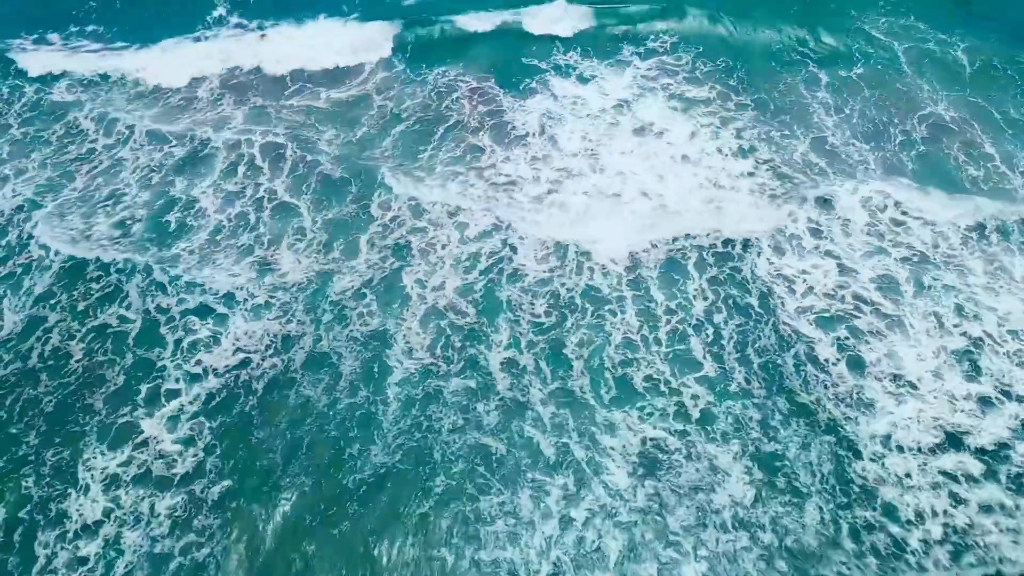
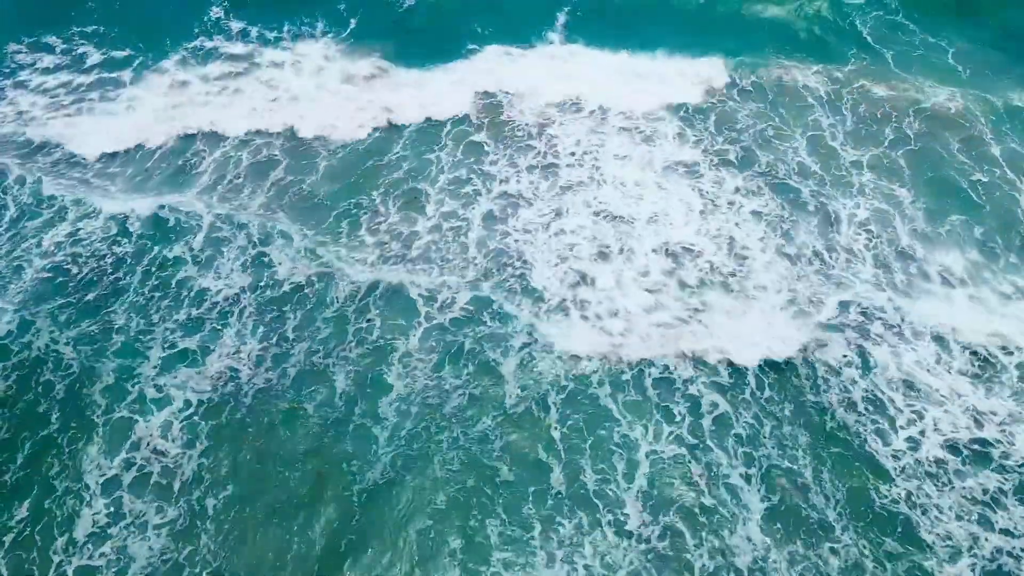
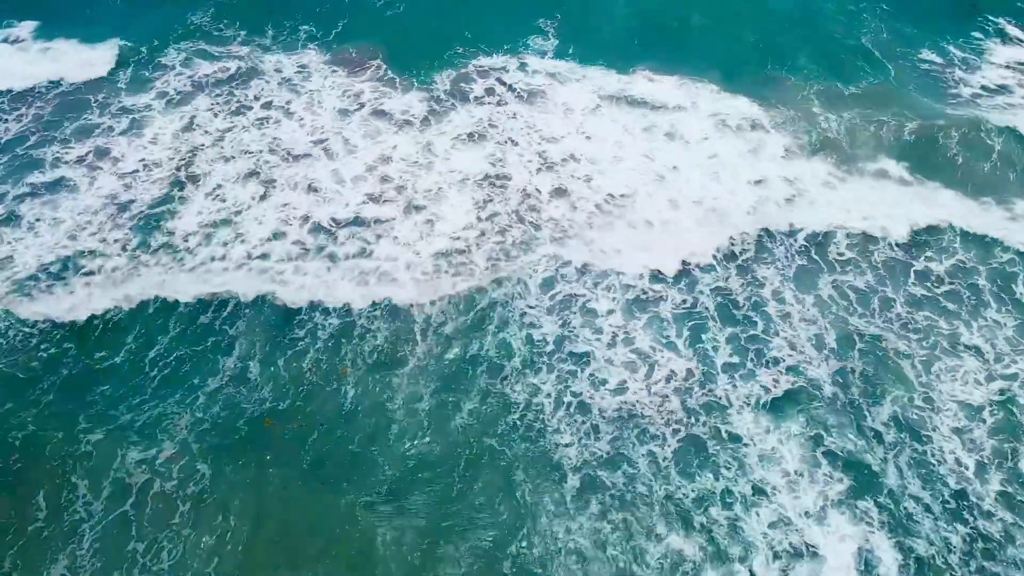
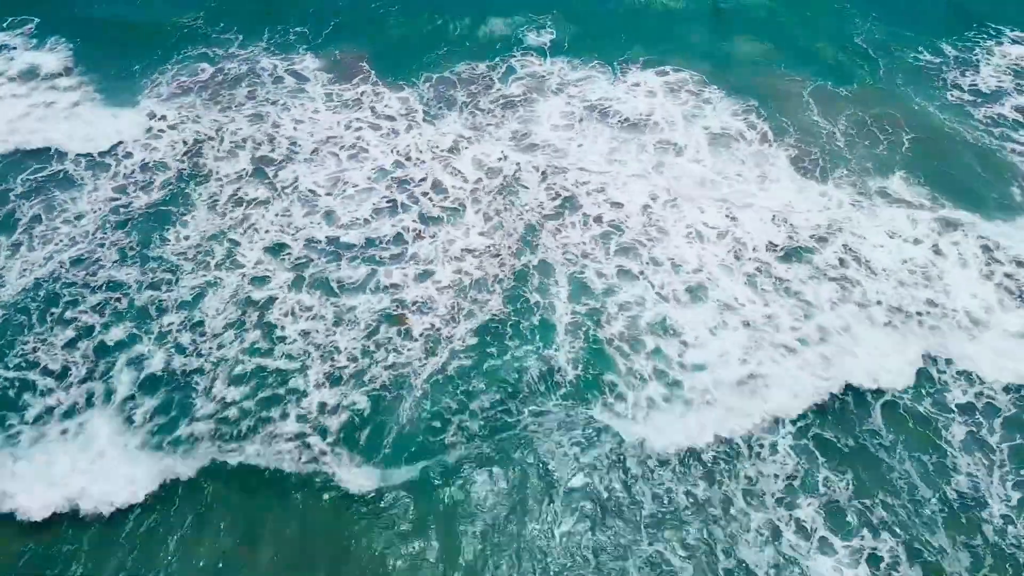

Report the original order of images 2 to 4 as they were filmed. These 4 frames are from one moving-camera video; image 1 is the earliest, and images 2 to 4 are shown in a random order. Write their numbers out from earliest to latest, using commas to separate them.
2, 3, 4
